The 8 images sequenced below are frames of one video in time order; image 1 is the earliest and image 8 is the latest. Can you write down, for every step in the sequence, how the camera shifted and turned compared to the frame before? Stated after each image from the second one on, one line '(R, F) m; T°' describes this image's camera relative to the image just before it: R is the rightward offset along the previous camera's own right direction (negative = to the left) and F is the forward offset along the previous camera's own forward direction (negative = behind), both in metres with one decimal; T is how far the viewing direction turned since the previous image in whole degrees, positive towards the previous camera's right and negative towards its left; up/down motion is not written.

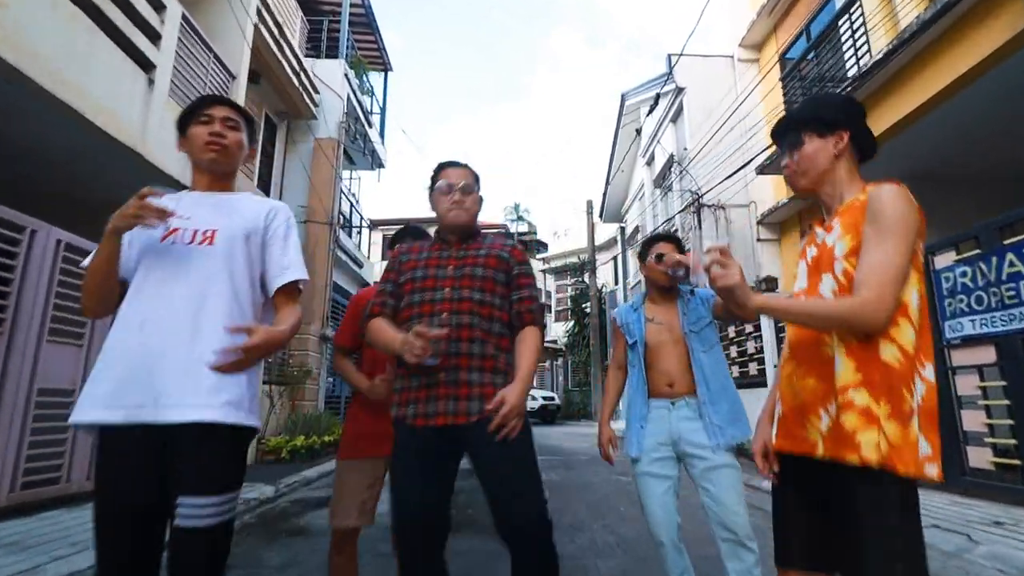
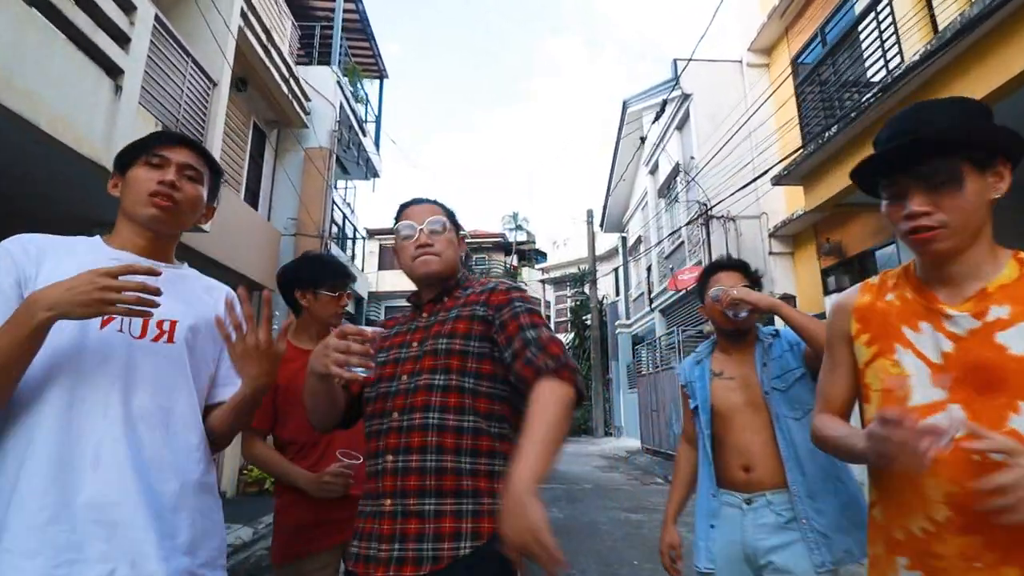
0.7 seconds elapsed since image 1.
(0.0, +0.5) m; 0°
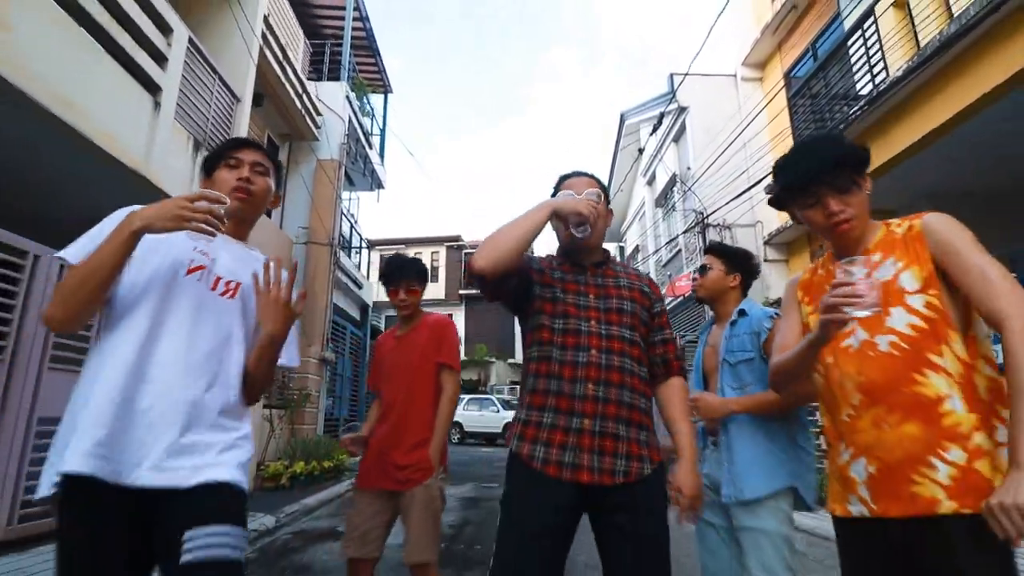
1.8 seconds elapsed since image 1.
(-0.1, -0.4) m; 0°
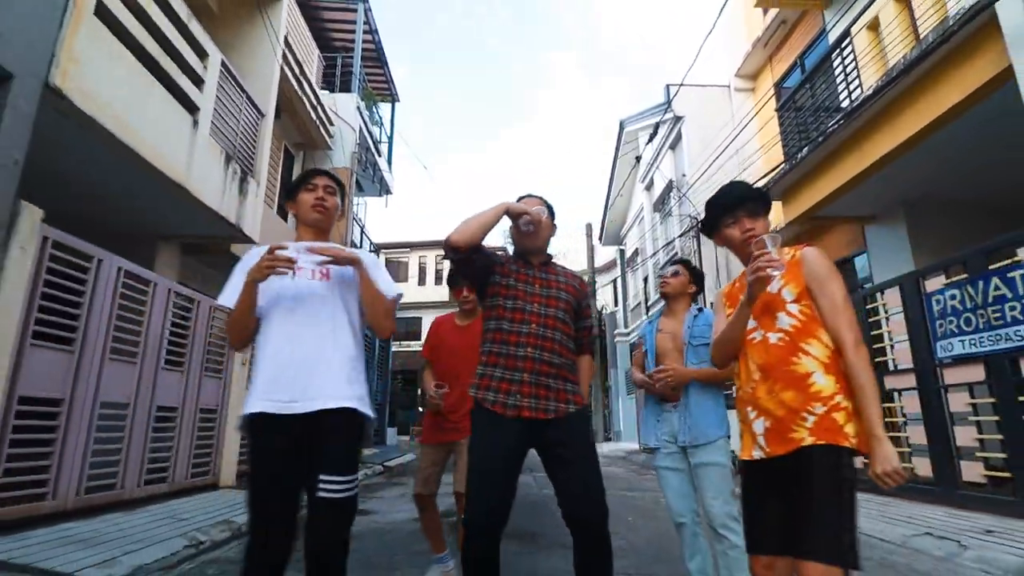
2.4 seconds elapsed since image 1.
(0.0, -0.5) m; 0°
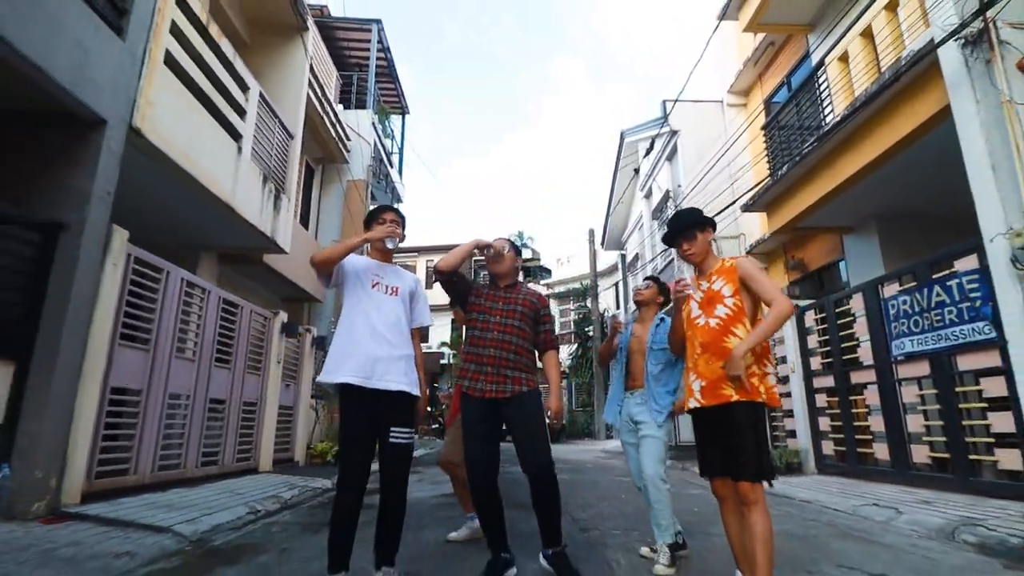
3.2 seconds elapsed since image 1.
(0.0, -0.7) m; 0°
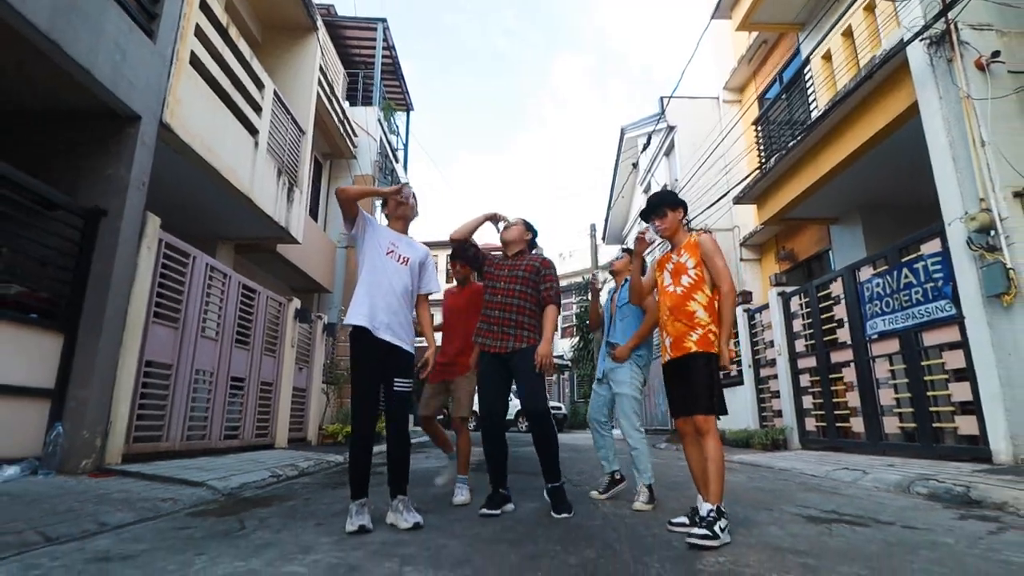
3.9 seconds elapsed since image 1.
(0.0, -0.4) m; 0°
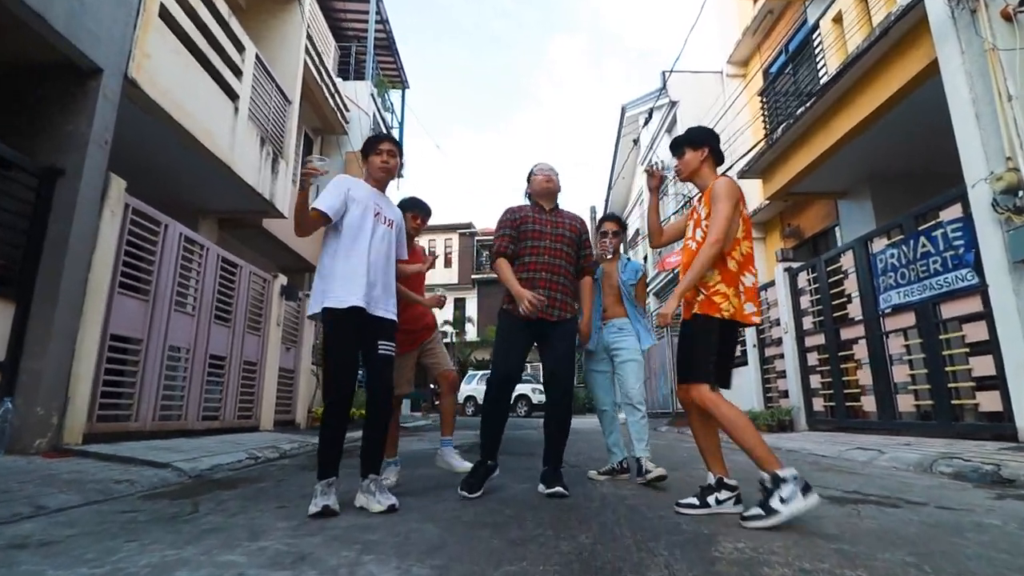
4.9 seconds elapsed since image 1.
(0.0, +0.3) m; 0°
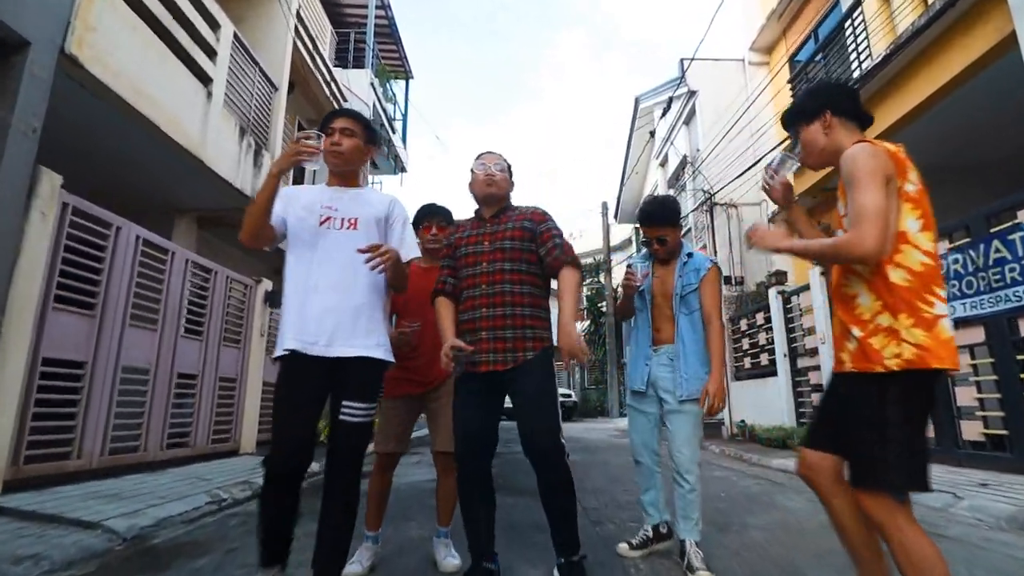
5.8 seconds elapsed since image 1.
(0.0, +0.7) m; -1°
